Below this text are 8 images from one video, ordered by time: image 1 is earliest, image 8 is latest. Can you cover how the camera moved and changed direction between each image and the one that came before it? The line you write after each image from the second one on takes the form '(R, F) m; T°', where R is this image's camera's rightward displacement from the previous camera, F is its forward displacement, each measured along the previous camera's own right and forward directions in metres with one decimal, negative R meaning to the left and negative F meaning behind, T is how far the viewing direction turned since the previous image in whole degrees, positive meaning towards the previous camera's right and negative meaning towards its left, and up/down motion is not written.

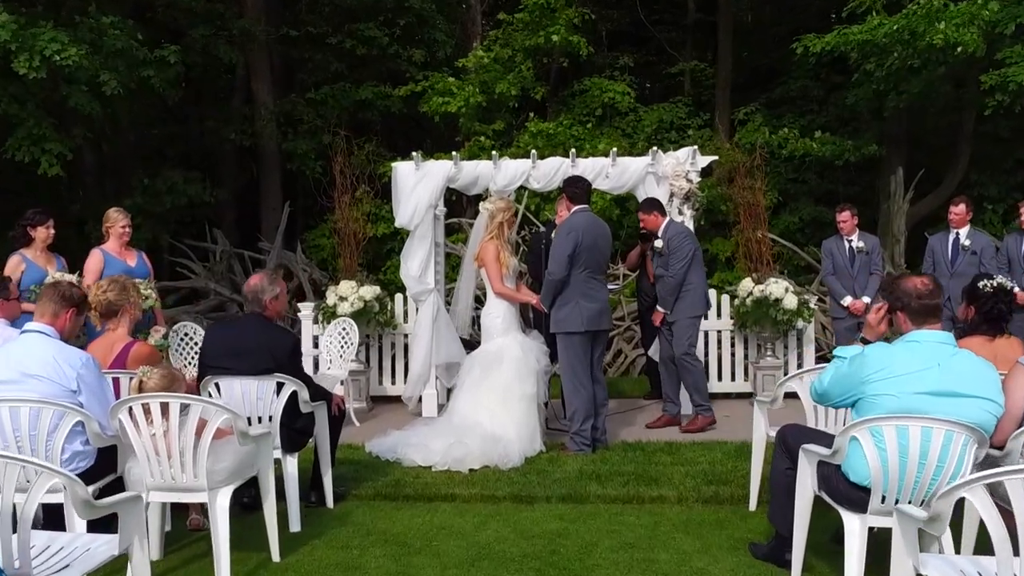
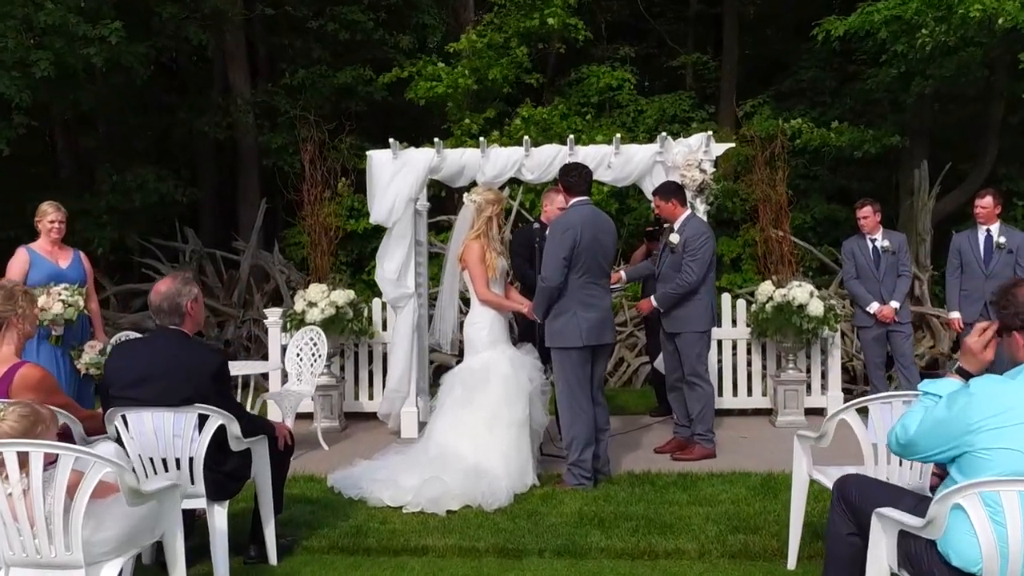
(+0.1, +1.0) m; 0°
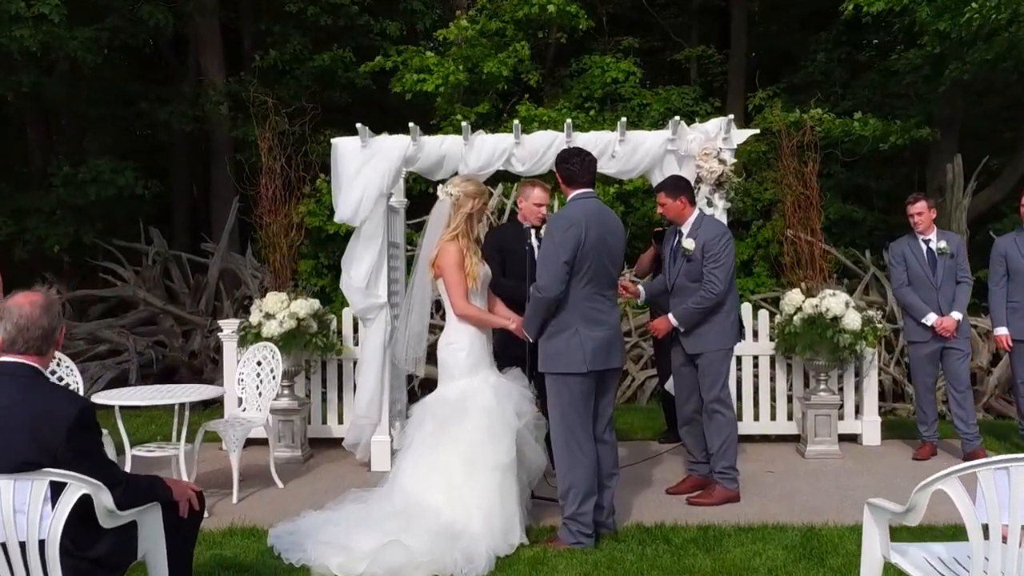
(+0.1, +1.0) m; 0°
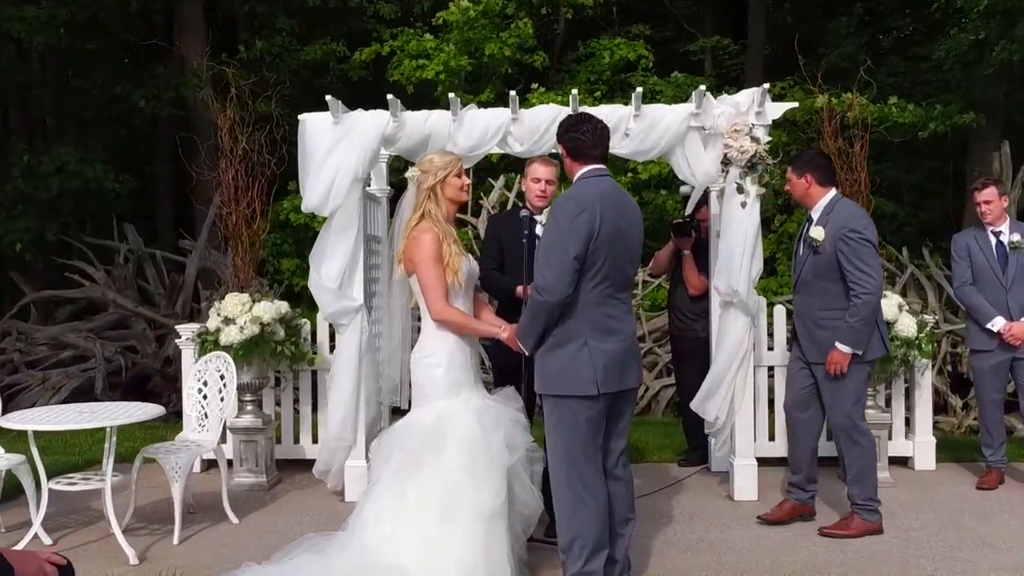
(+0.1, +0.9) m; -1°
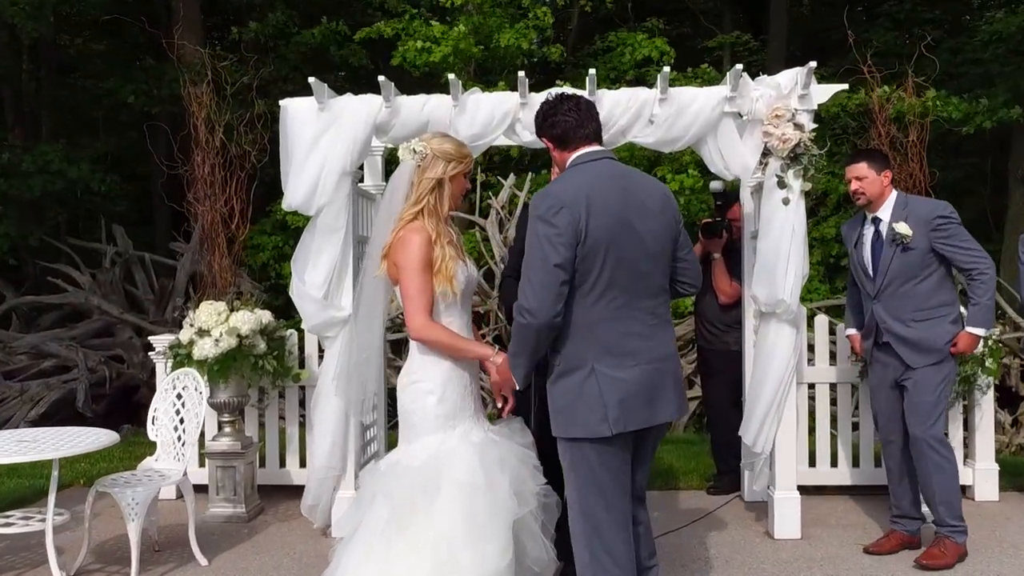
(0.0, +0.7) m; -1°
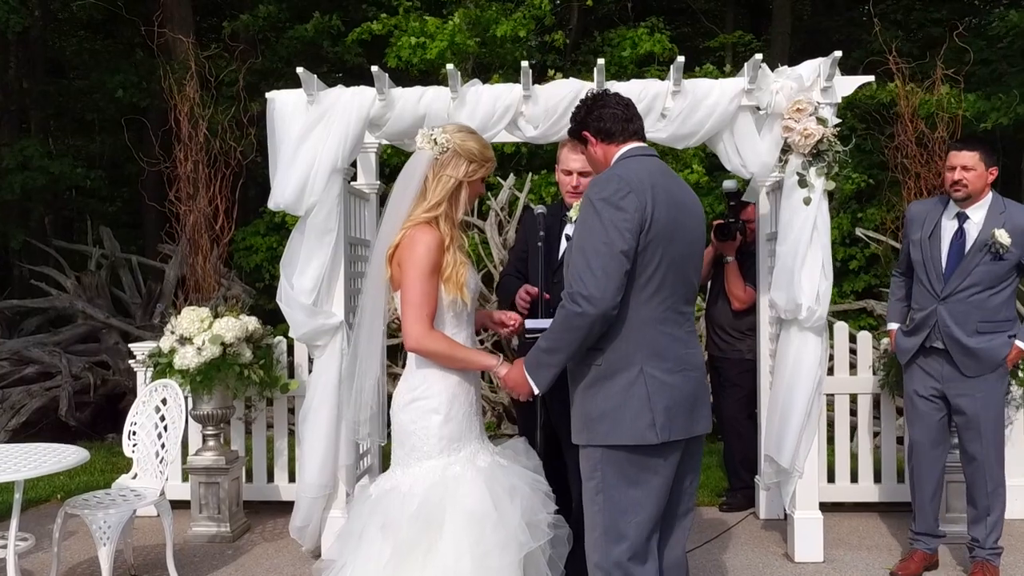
(0.0, +0.3) m; 0°
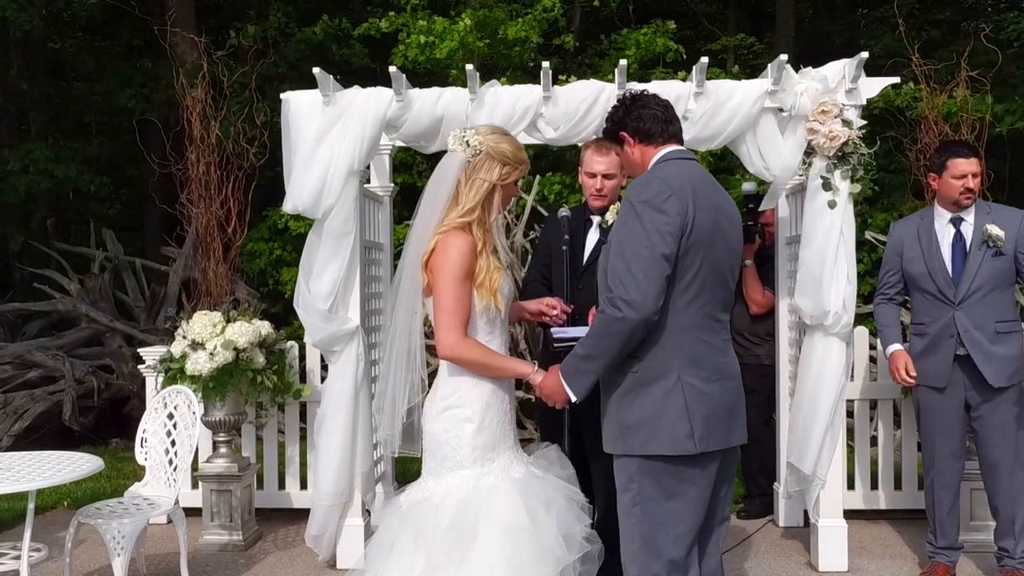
(-0.1, +0.1) m; 0°
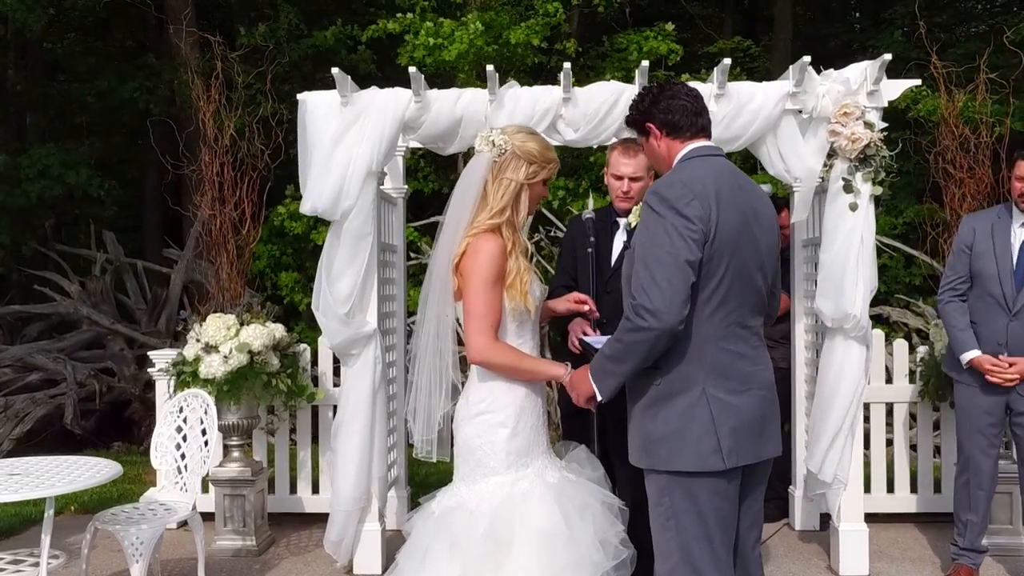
(-0.1, 0.0) m; +1°
